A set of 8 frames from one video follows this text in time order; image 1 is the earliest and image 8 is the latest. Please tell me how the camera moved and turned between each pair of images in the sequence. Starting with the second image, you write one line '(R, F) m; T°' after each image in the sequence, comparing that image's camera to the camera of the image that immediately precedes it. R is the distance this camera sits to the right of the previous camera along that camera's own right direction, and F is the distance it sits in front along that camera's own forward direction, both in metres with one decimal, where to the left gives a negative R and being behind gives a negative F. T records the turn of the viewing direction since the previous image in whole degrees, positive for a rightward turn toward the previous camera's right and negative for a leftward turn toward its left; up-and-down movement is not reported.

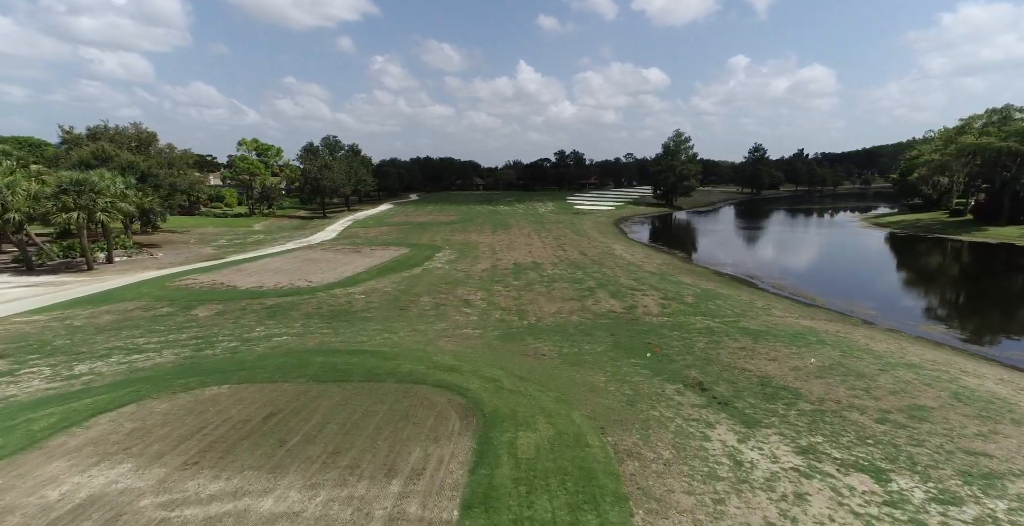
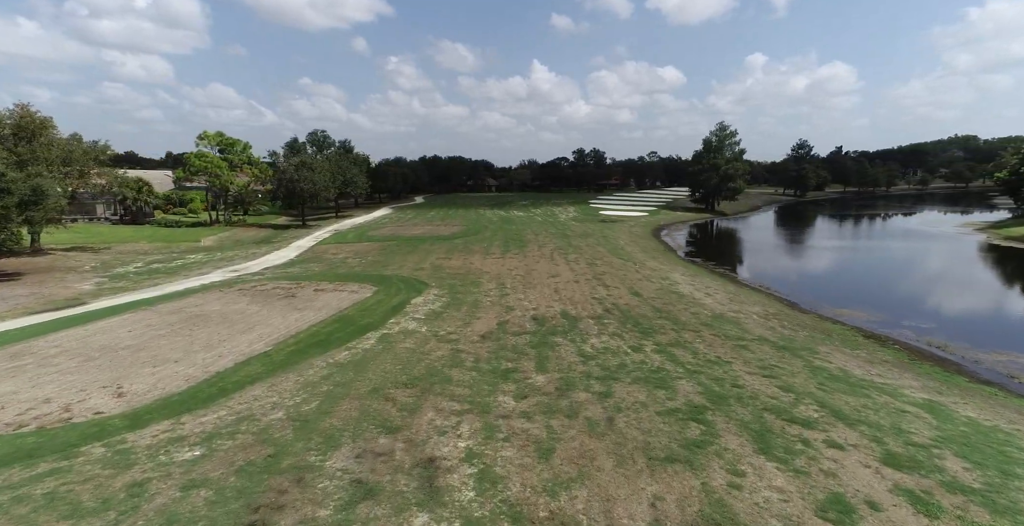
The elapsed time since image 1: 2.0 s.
(-0.2, +9.7) m; -1°
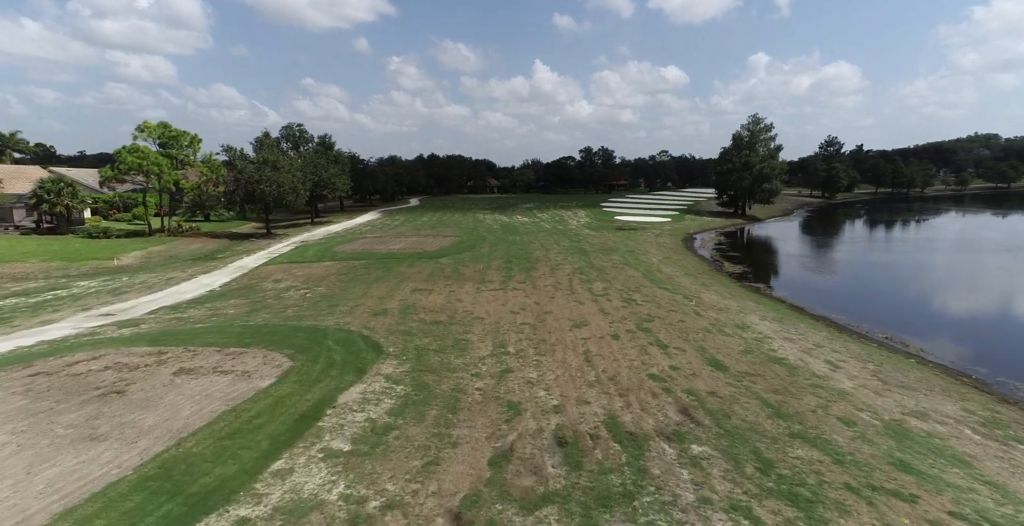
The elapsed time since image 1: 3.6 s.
(-0.1, +8.1) m; 0°
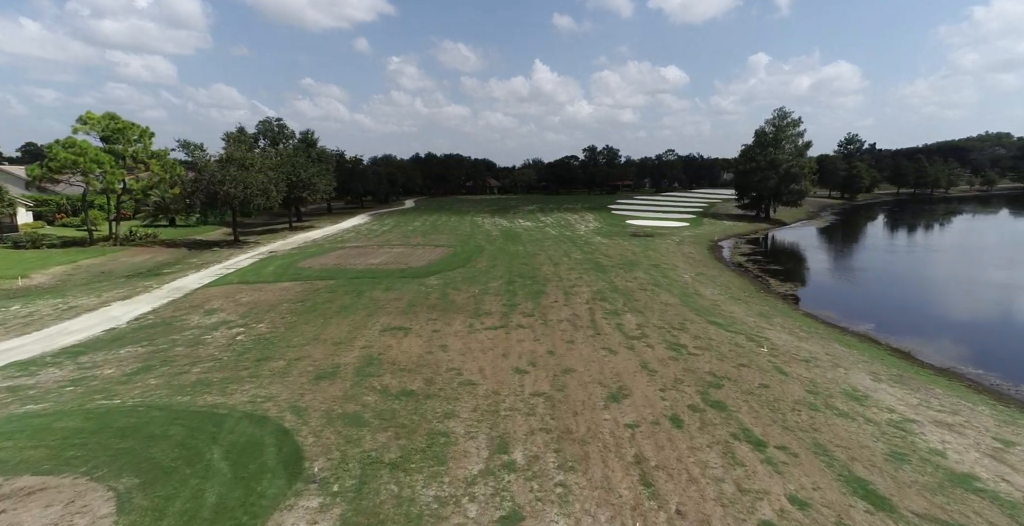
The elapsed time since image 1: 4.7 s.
(-0.1, +5.5) m; 0°
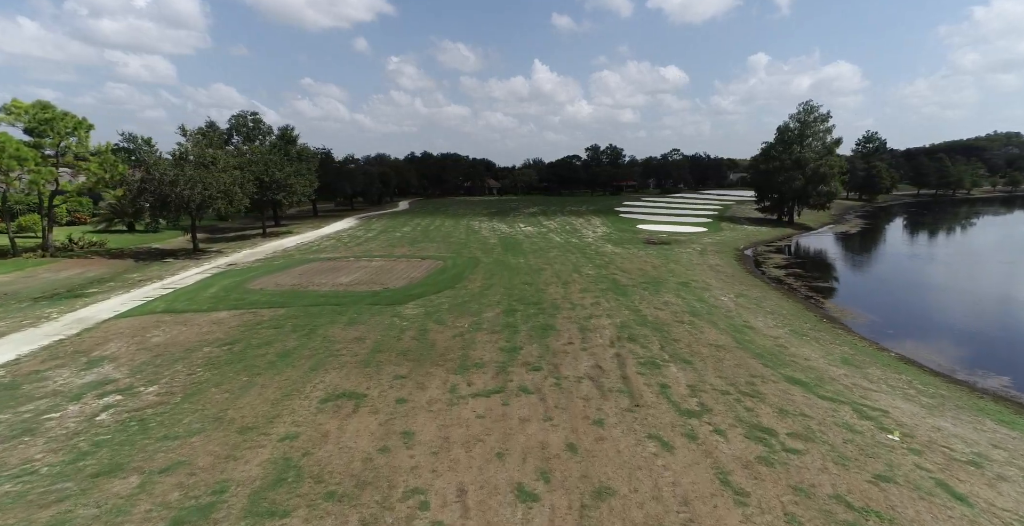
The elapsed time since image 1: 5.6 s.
(0.0, +5.0) m; 0°
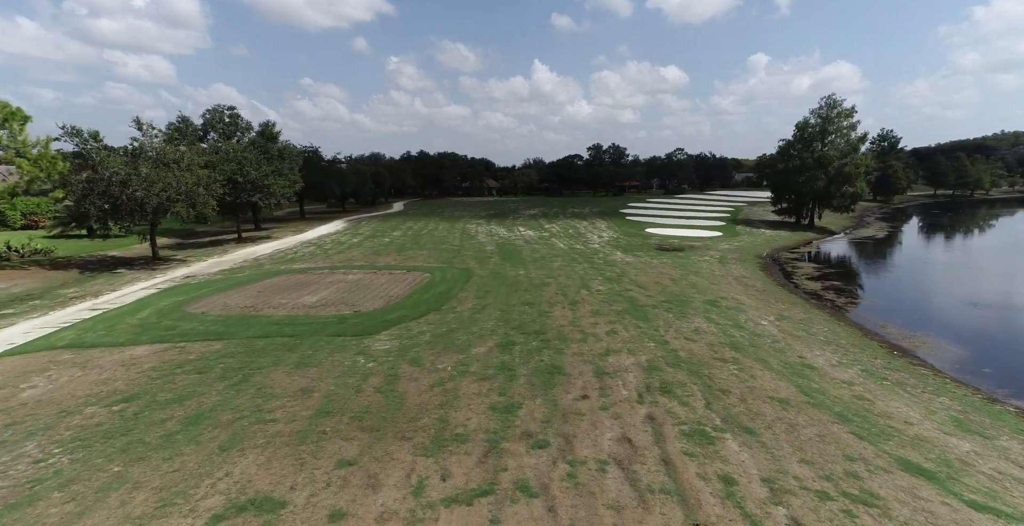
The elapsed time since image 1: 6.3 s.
(+0.1, +3.8) m; 0°
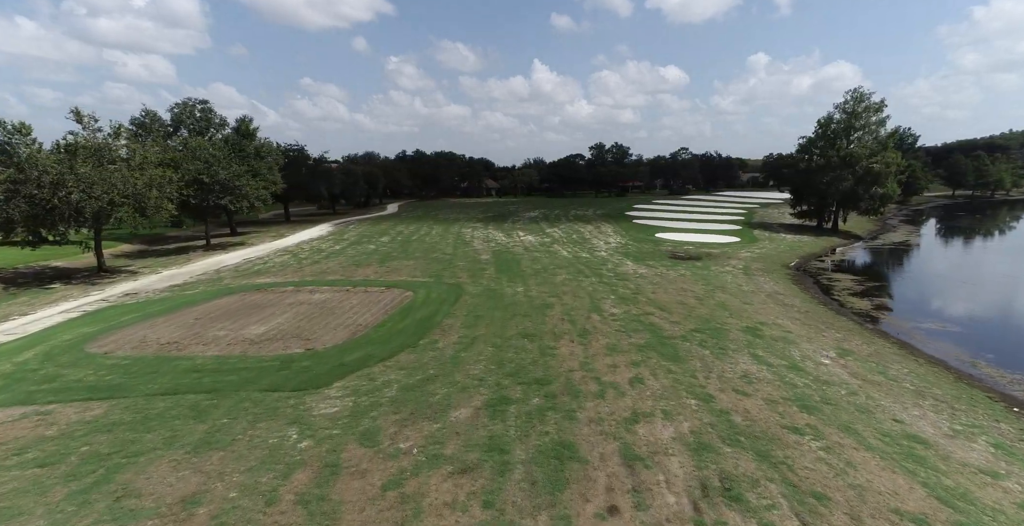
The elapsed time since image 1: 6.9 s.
(+0.1, +4.0) m; 0°
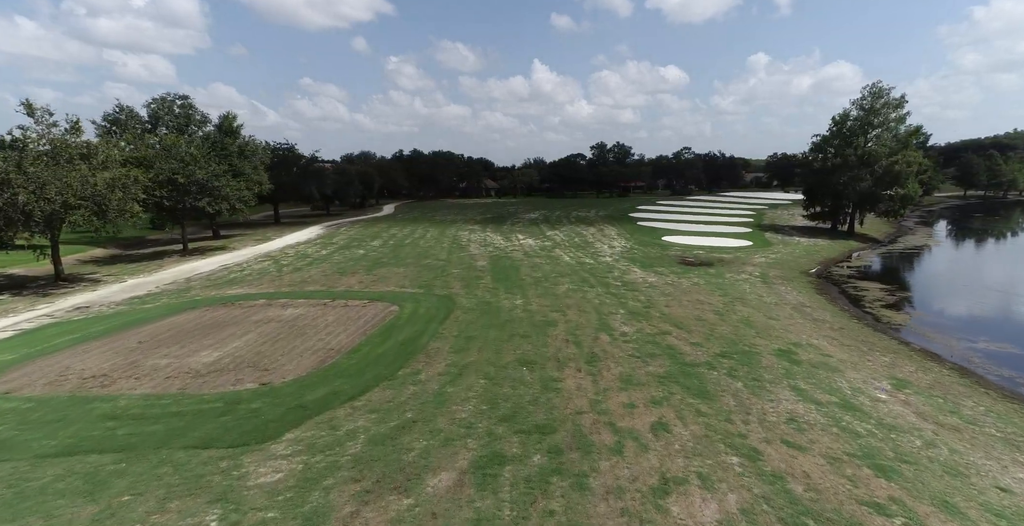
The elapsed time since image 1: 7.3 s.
(+0.1, +2.5) m; 0°
